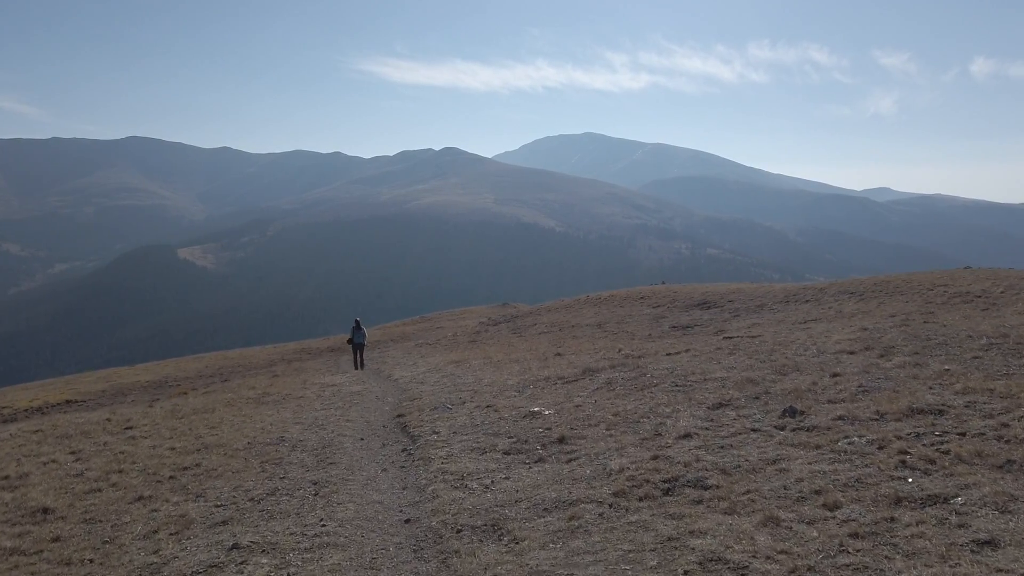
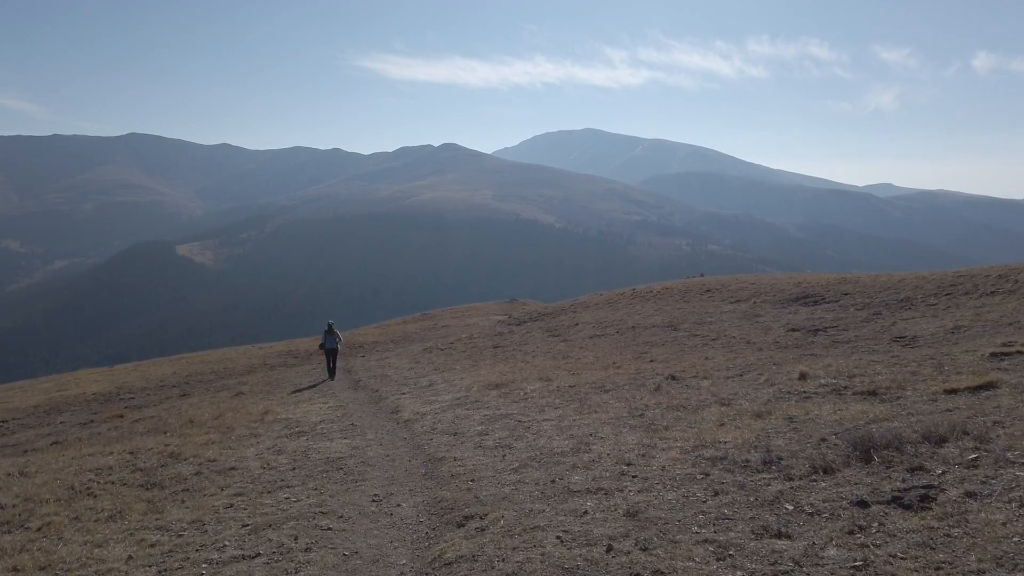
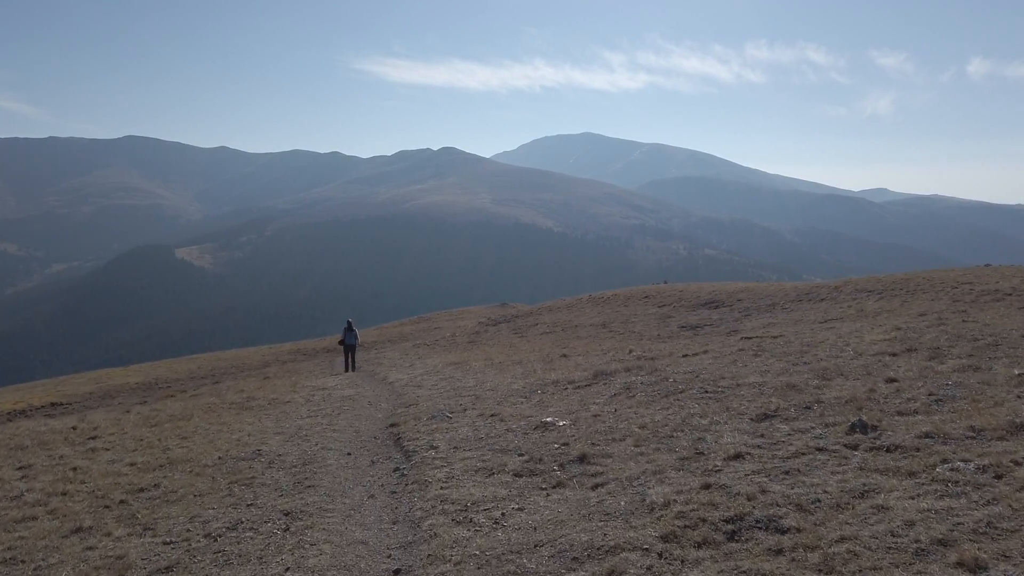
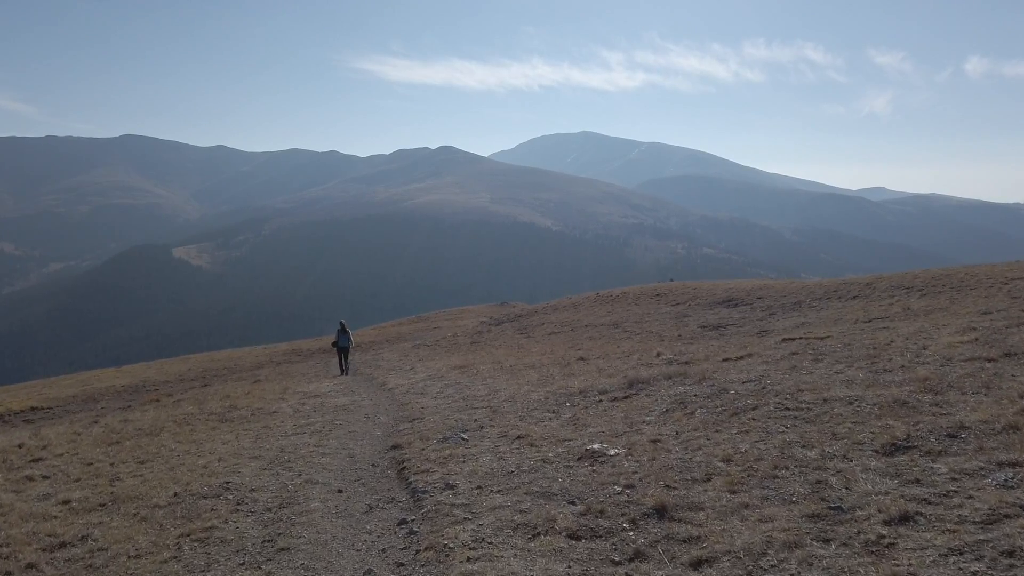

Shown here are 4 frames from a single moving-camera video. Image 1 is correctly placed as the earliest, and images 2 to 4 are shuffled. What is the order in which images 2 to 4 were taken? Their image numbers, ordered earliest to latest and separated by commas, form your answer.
3, 4, 2
